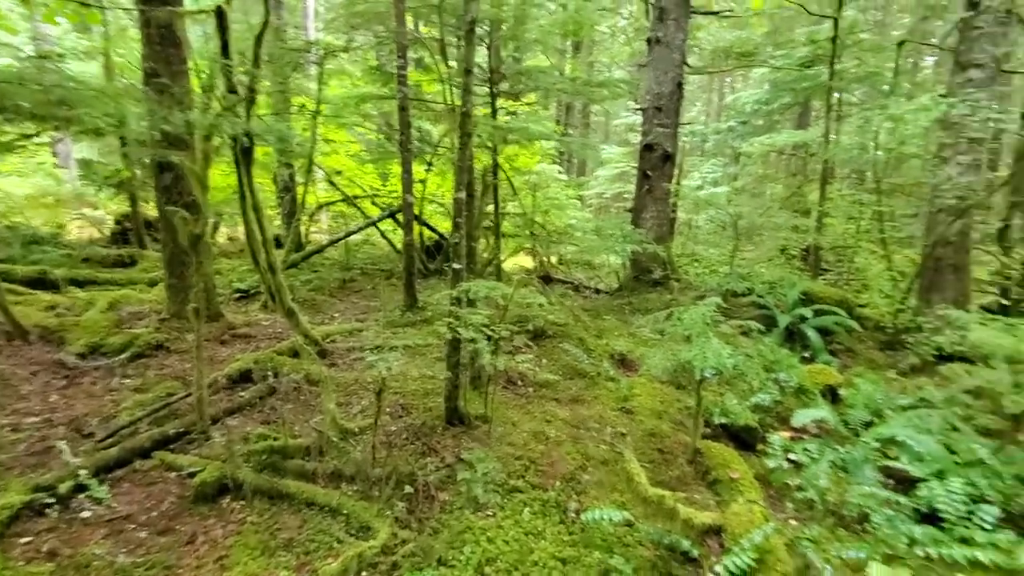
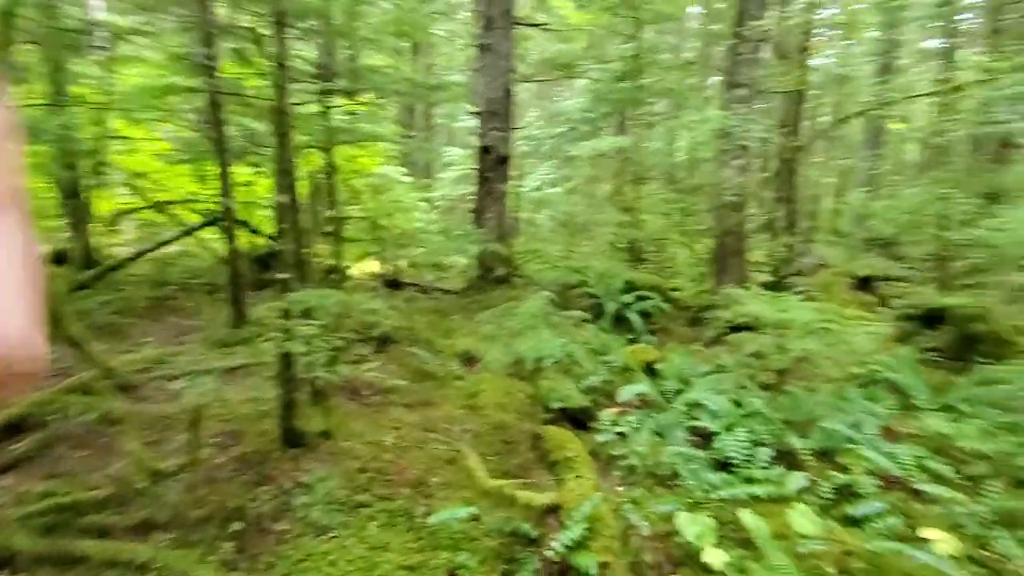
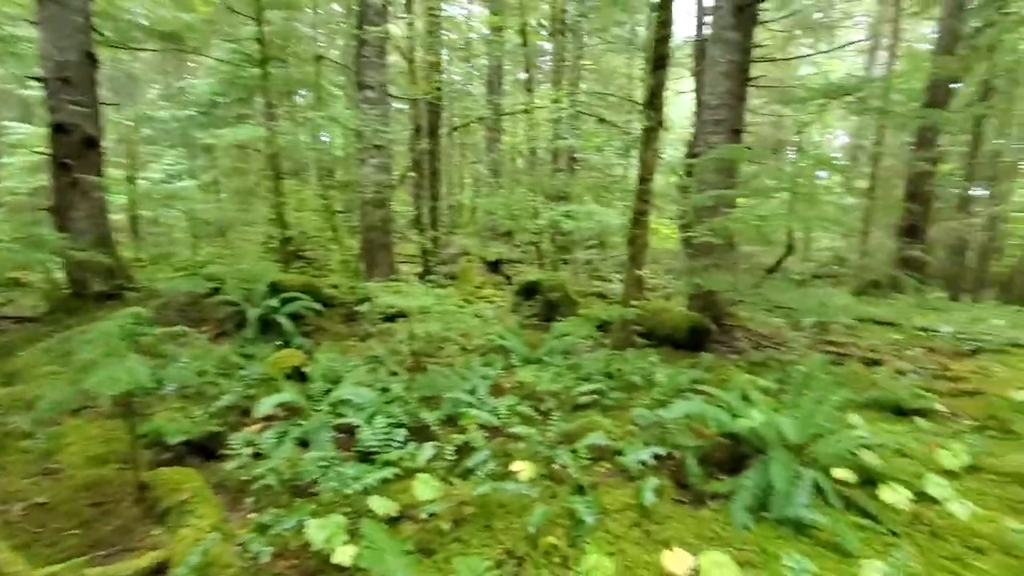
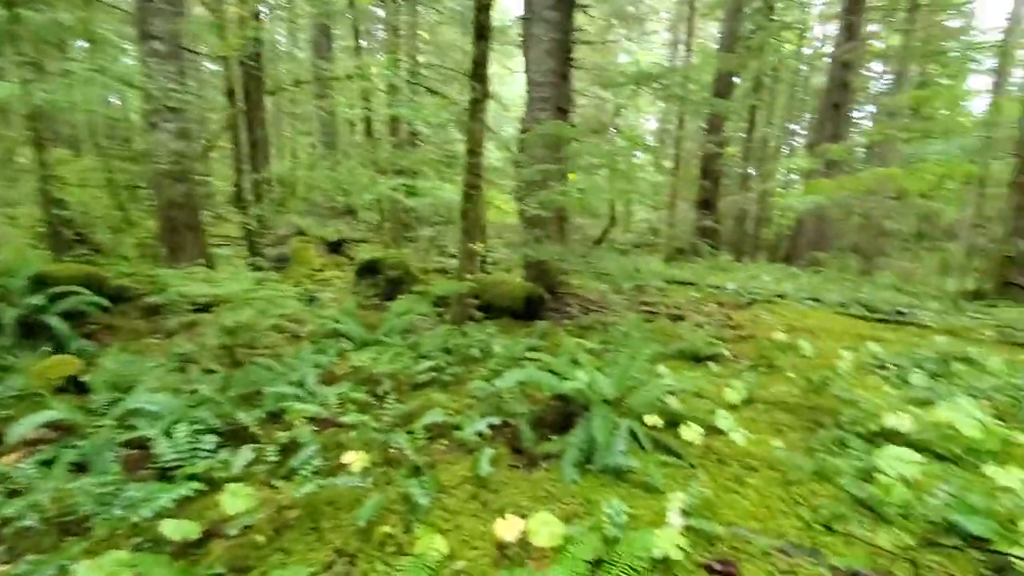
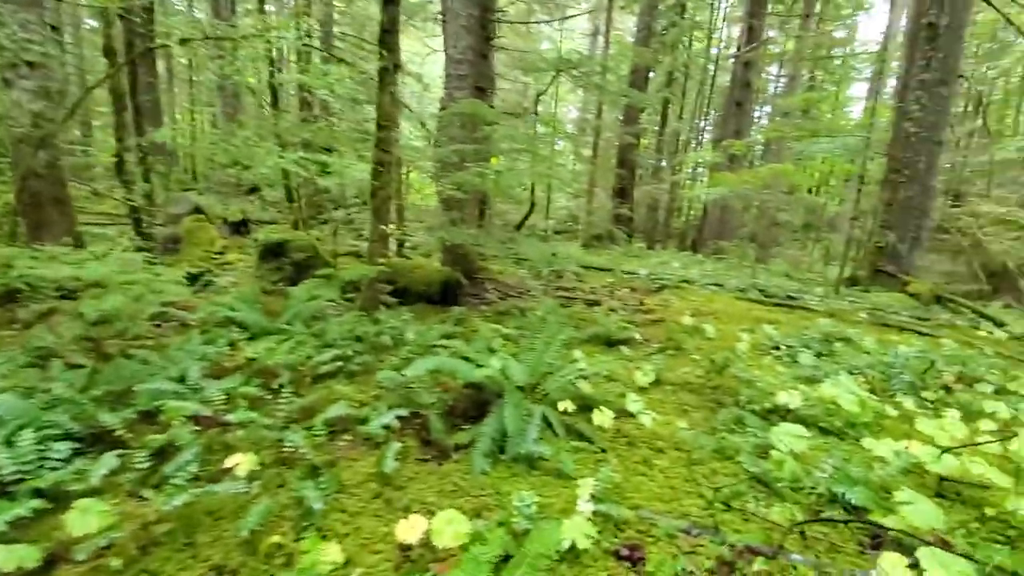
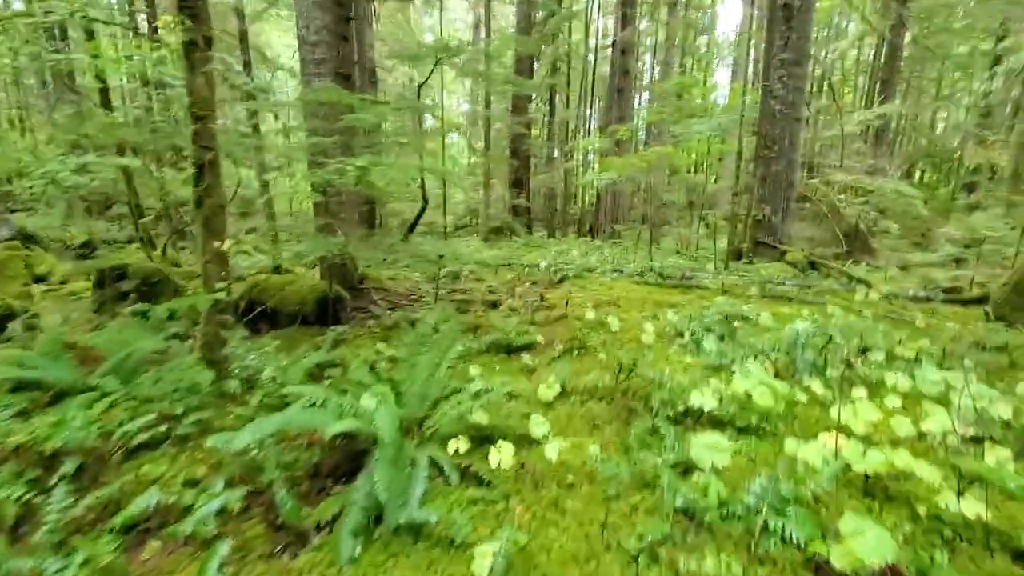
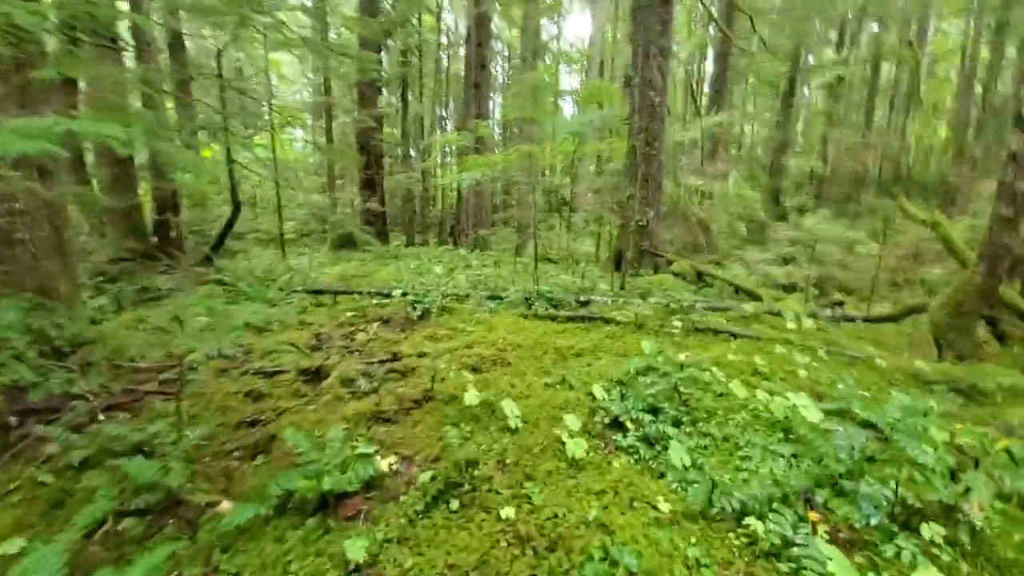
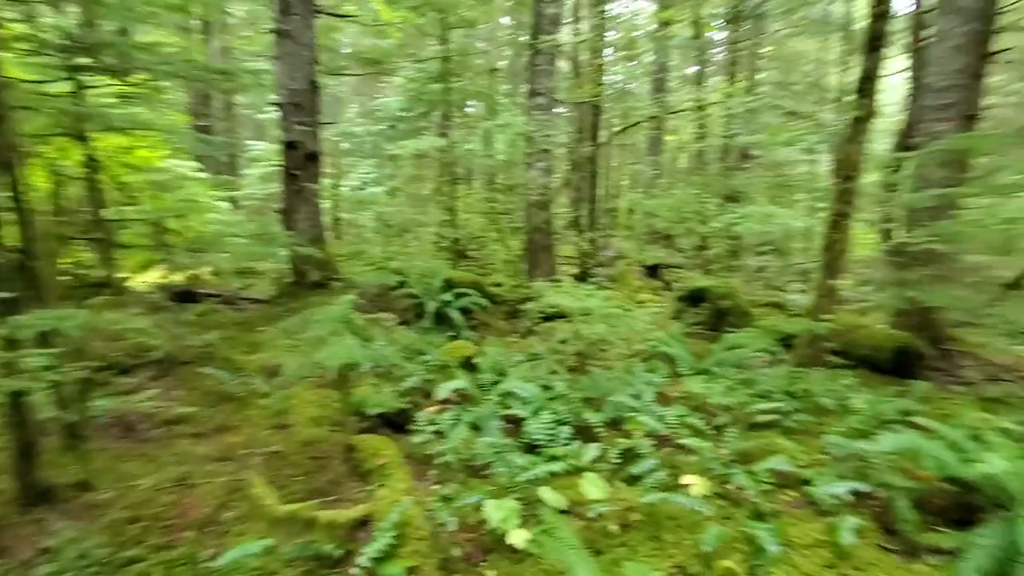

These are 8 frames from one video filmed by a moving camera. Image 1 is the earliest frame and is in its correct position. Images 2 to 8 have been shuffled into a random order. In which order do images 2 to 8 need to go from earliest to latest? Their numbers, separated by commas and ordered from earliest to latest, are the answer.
2, 8, 3, 4, 5, 6, 7
